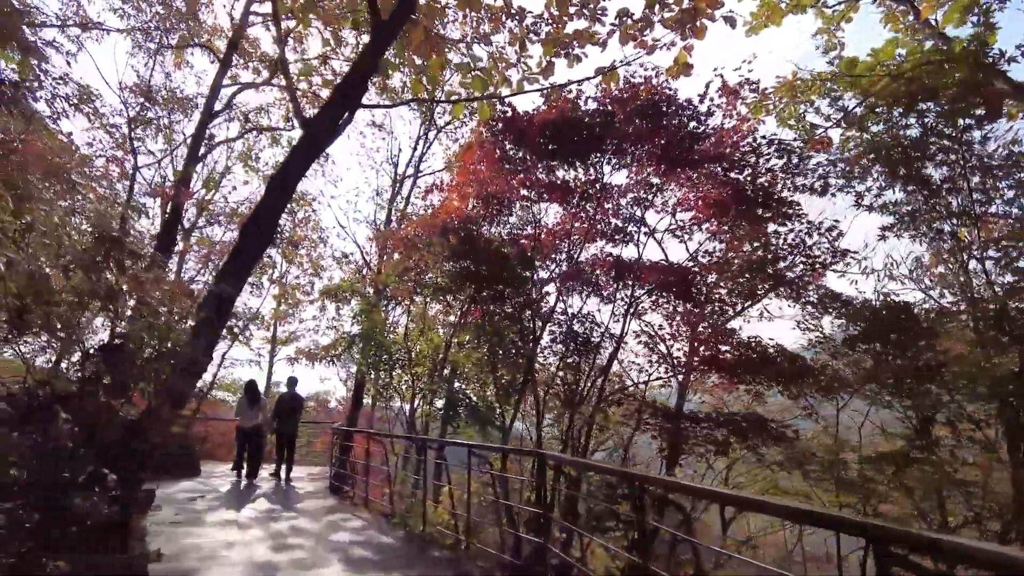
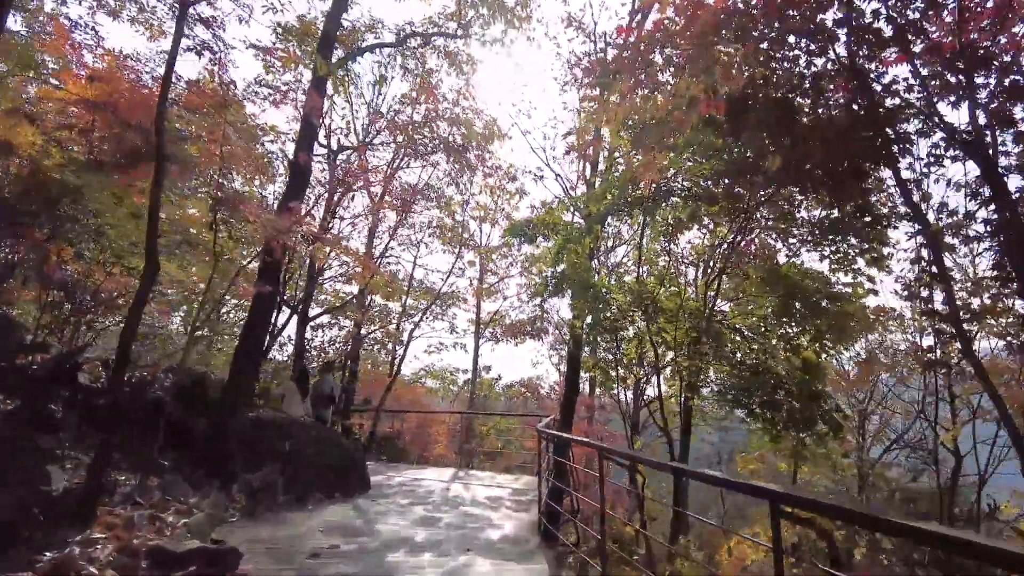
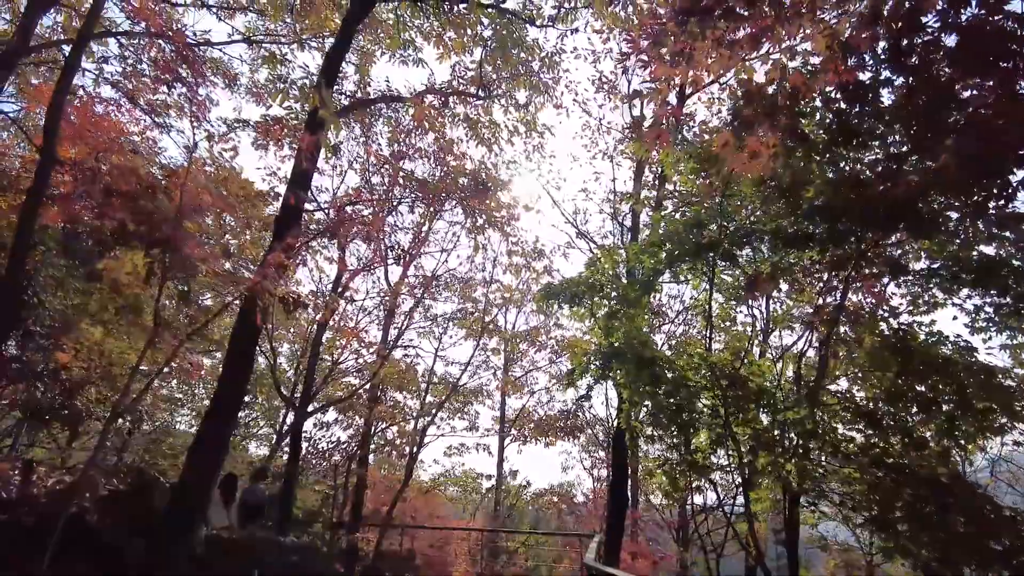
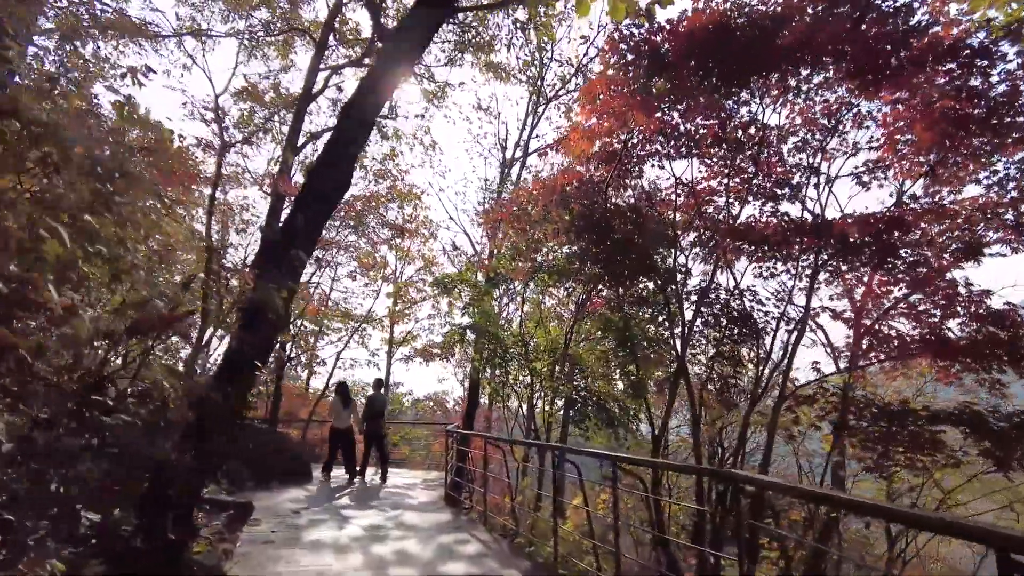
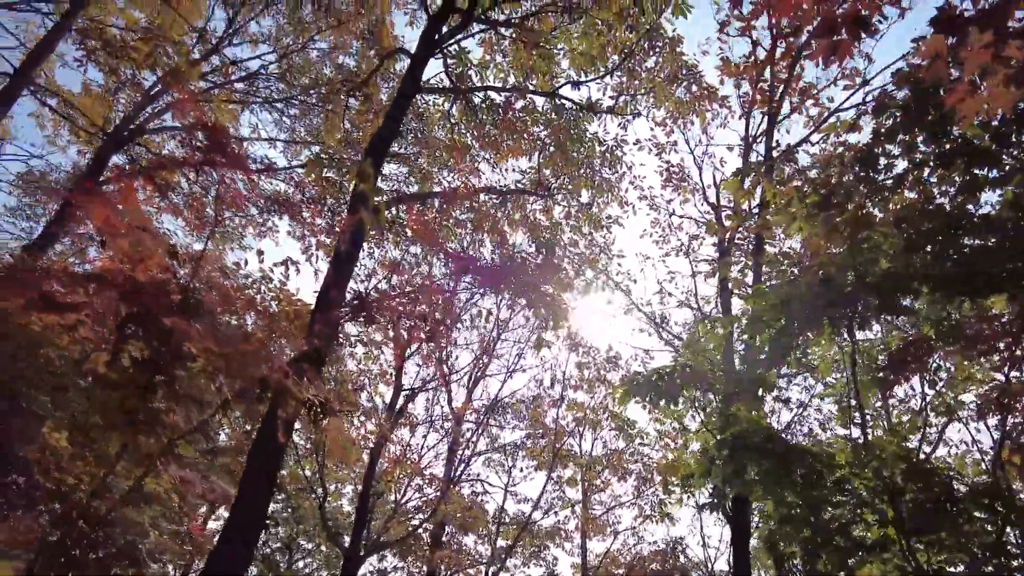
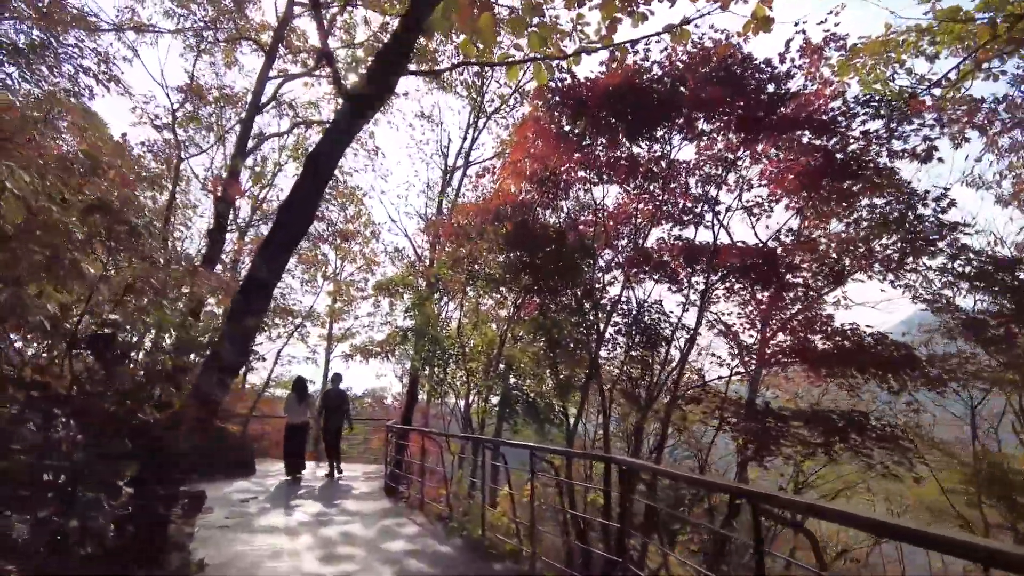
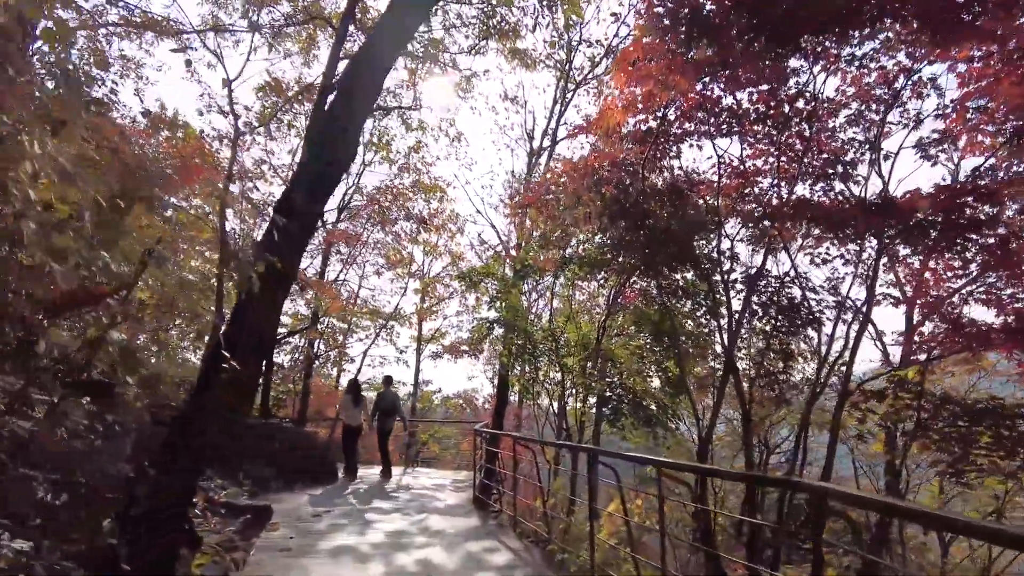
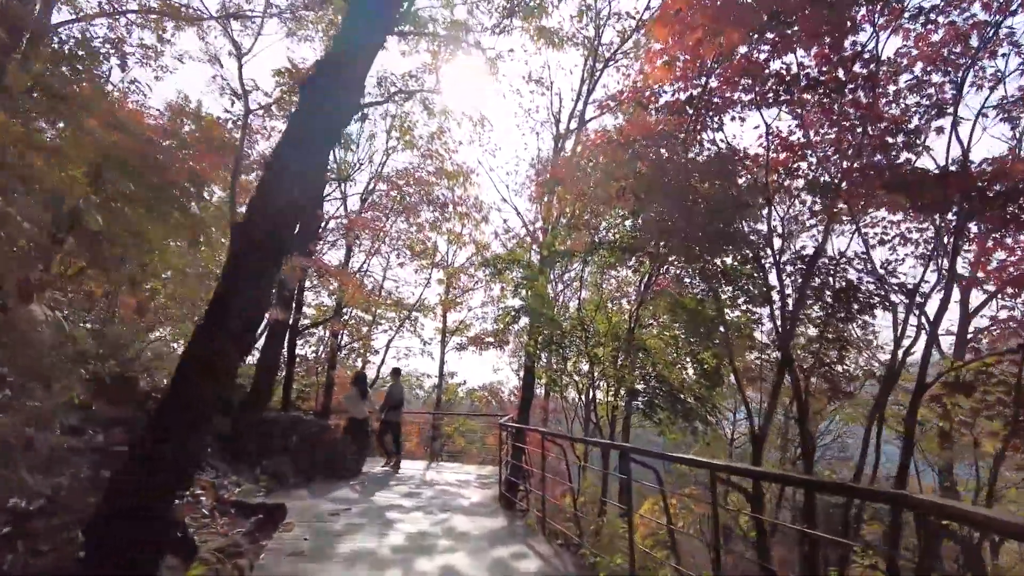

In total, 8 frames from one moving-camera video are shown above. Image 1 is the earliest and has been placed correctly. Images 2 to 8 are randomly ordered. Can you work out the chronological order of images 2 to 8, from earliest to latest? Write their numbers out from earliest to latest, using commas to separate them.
6, 4, 7, 8, 2, 3, 5
